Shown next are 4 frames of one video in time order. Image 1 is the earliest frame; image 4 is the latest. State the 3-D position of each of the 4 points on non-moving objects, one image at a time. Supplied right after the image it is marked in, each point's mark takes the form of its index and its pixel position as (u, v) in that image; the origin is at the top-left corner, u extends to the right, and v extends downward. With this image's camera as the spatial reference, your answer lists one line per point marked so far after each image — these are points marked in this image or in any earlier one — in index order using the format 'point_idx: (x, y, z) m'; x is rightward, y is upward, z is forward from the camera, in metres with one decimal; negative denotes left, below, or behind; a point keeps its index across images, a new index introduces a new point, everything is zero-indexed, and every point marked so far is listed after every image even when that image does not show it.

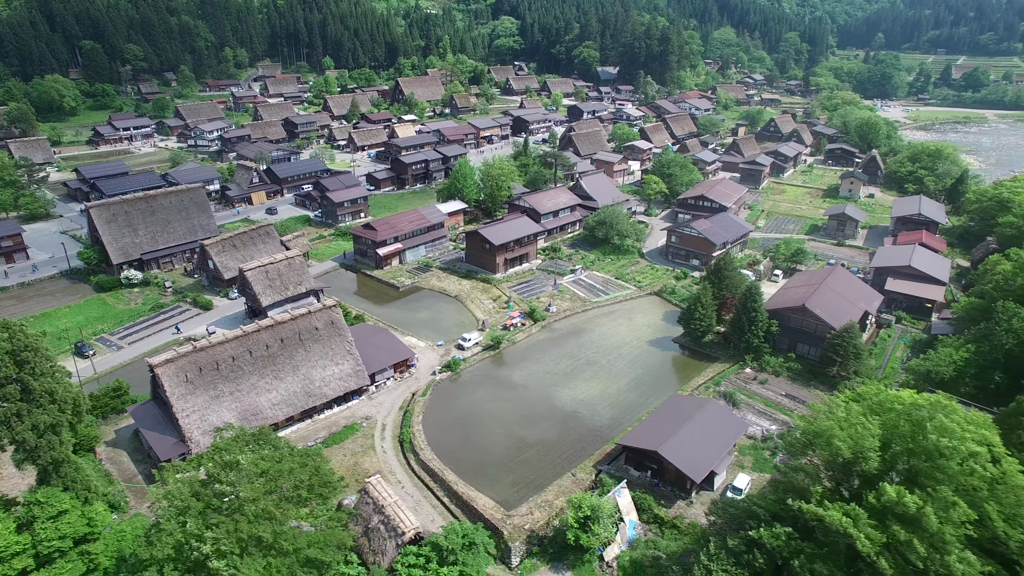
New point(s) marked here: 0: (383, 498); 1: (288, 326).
0: (-2.9, -4.6, +14.7) m
1: (-6.5, -1.1, +19.4) m
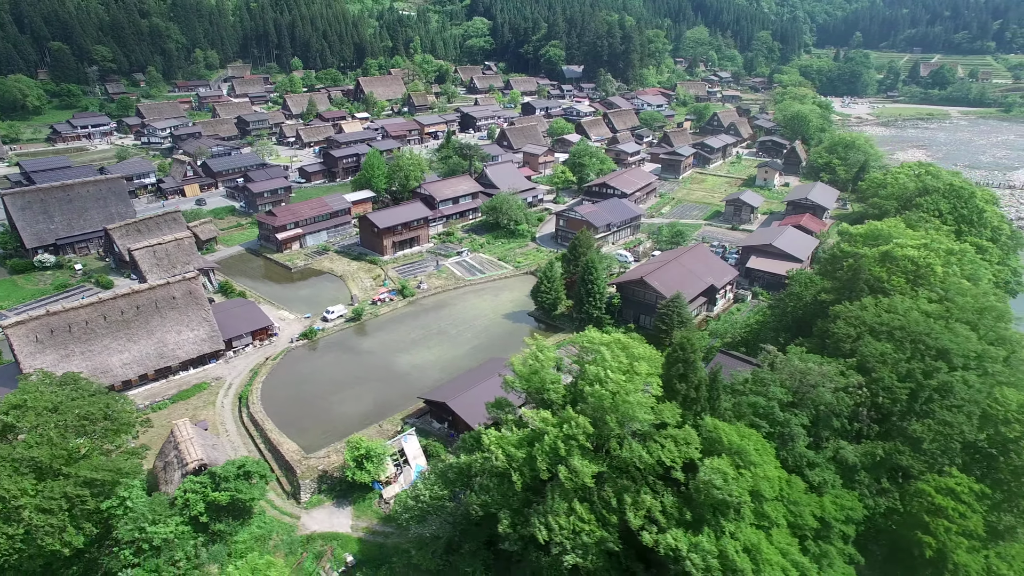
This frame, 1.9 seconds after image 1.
0: (-8.2, -3.7, +16.3) m
1: (-11.8, -0.2, +21.1) m
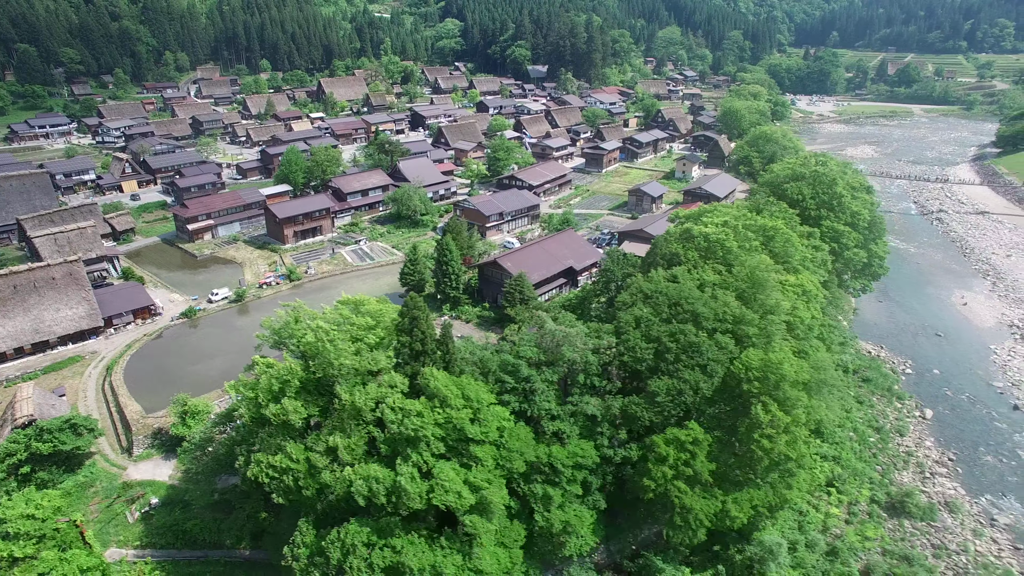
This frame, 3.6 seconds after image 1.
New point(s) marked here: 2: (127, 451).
0: (-13.5, -3.0, +18.0) m
1: (-17.0, +0.4, +22.8) m
2: (-10.8, -4.6, +18.4) m
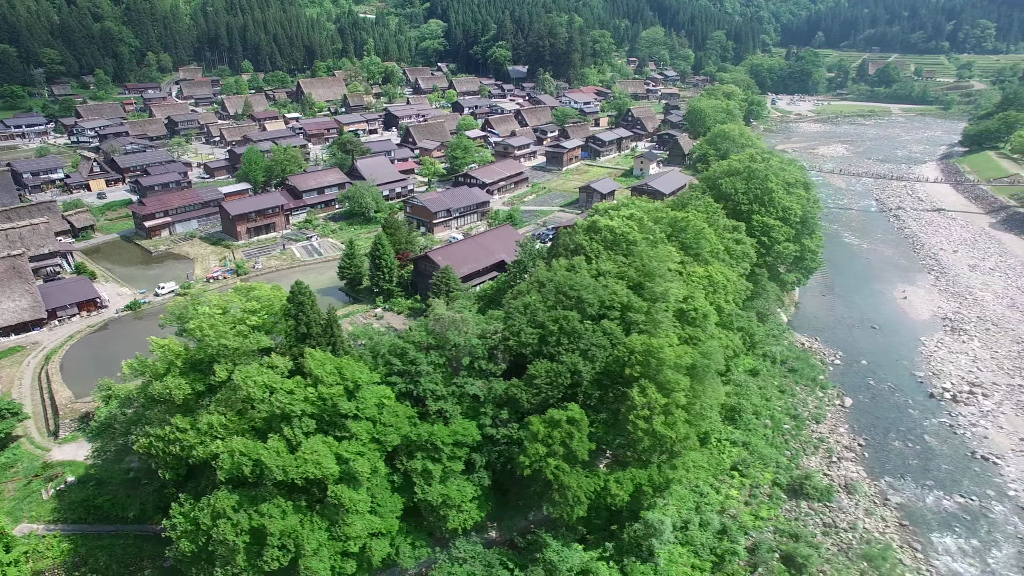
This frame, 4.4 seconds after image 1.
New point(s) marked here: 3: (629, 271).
0: (-16.2, -2.7, +18.9) m
1: (-19.7, +0.7, +23.7) m
2: (-13.5, -4.3, +19.3) m
3: (+3.4, +0.5, +19.0) m
